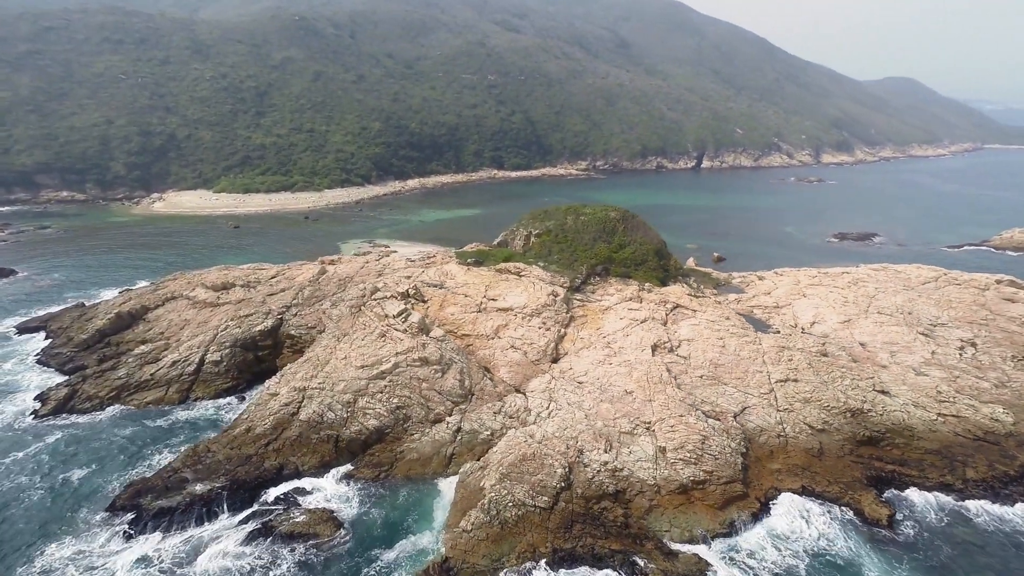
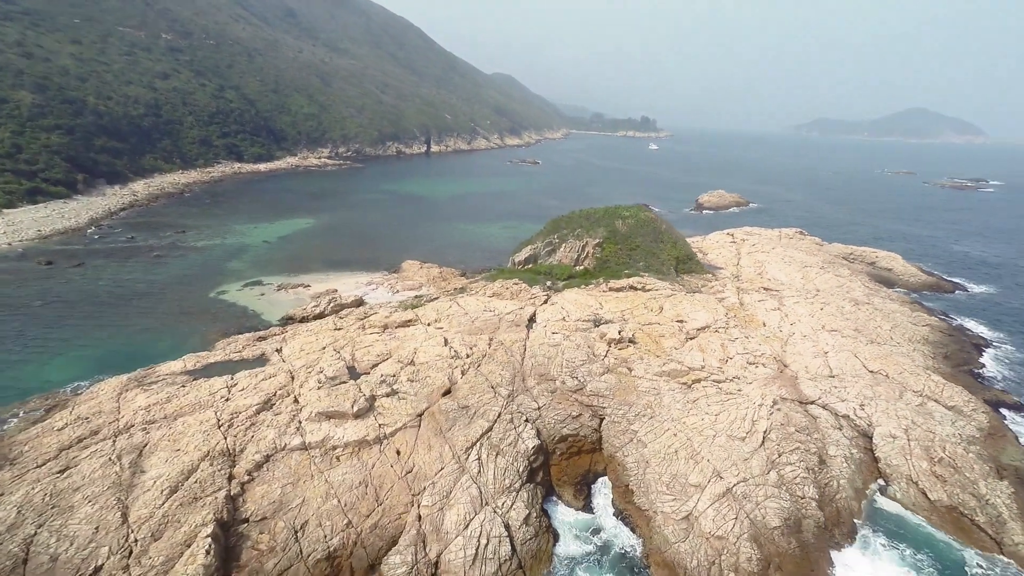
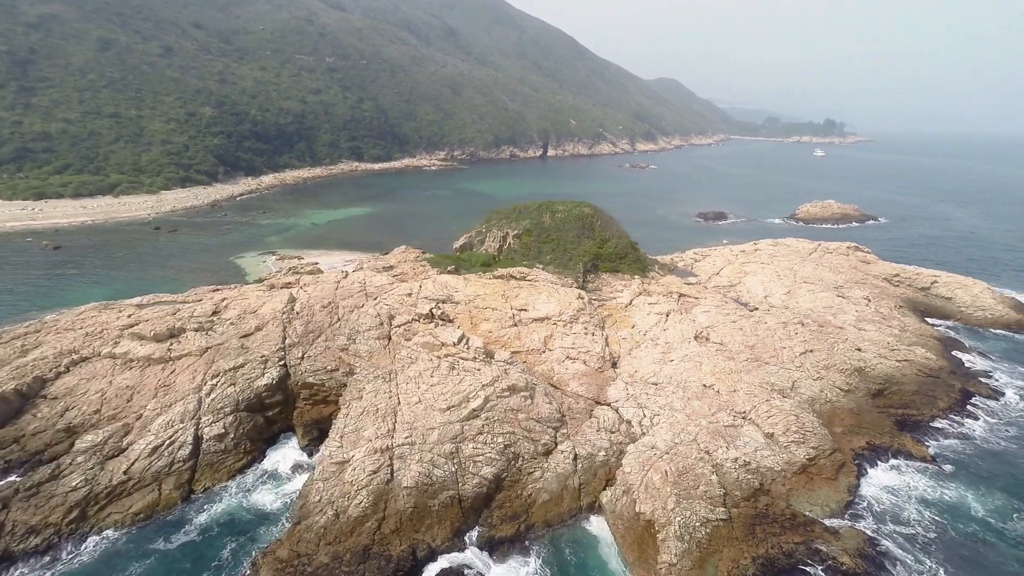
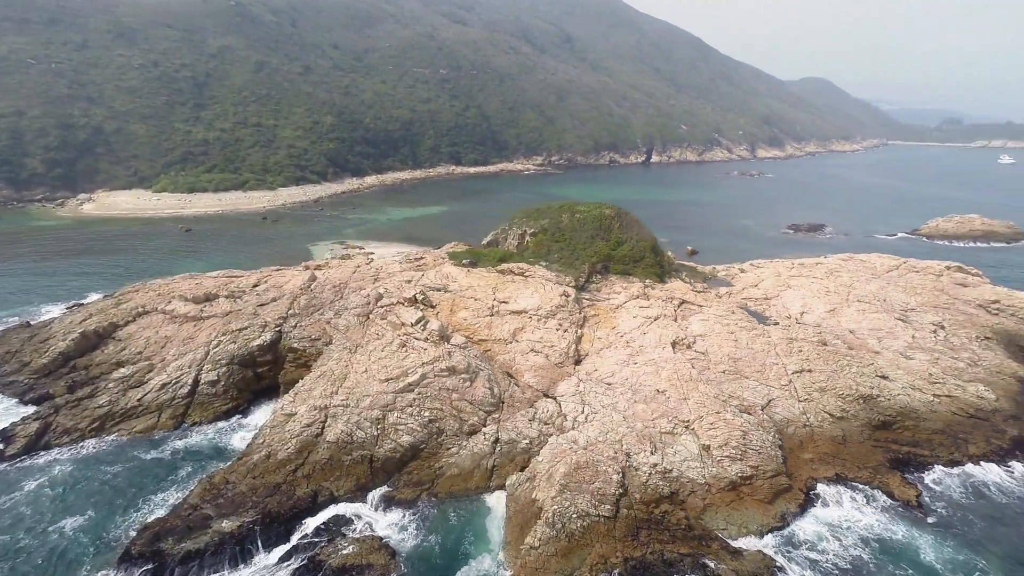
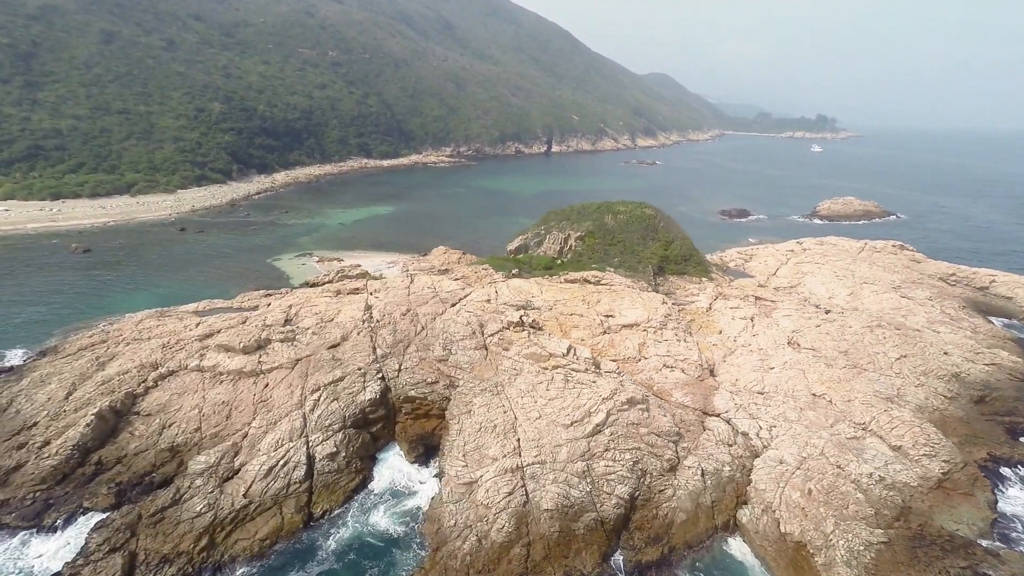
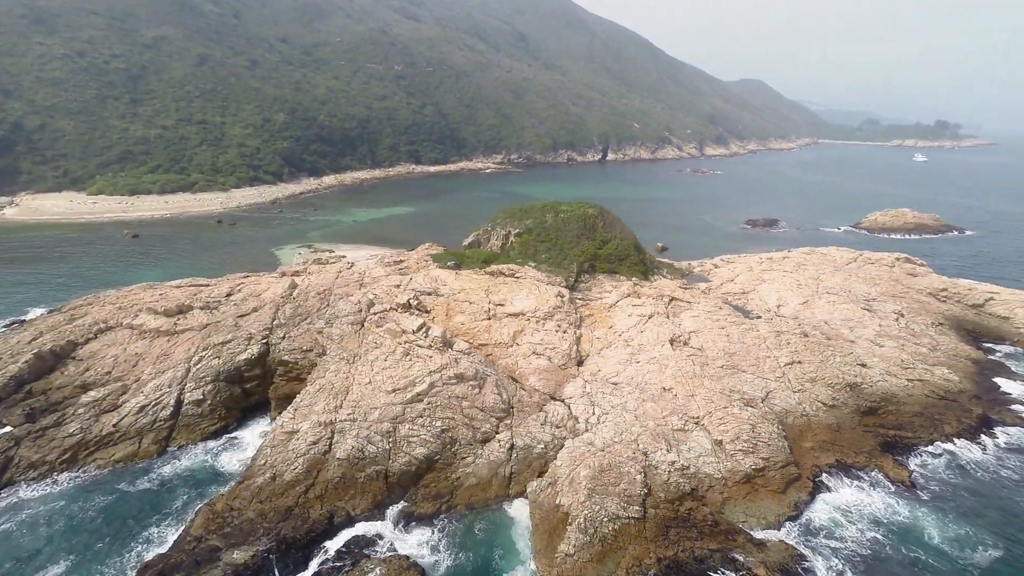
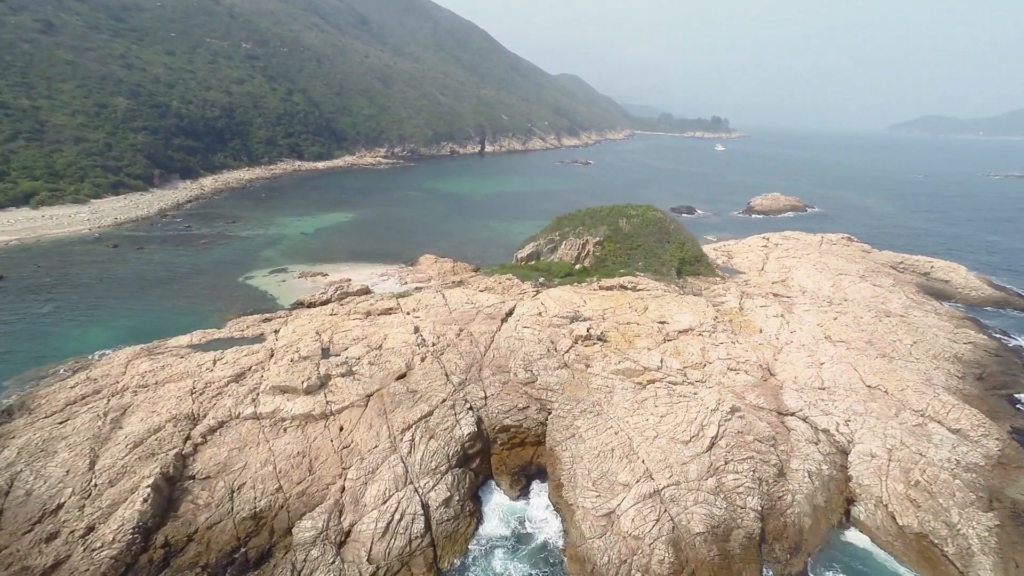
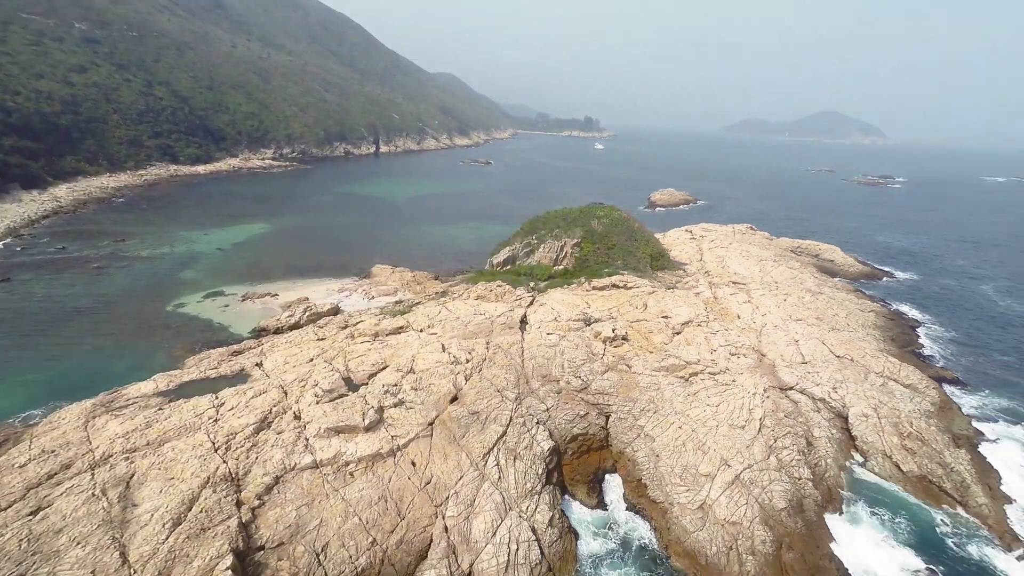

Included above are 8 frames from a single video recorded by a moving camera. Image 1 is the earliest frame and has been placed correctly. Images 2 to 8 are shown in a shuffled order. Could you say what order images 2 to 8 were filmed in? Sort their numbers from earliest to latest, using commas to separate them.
4, 6, 3, 5, 7, 2, 8
